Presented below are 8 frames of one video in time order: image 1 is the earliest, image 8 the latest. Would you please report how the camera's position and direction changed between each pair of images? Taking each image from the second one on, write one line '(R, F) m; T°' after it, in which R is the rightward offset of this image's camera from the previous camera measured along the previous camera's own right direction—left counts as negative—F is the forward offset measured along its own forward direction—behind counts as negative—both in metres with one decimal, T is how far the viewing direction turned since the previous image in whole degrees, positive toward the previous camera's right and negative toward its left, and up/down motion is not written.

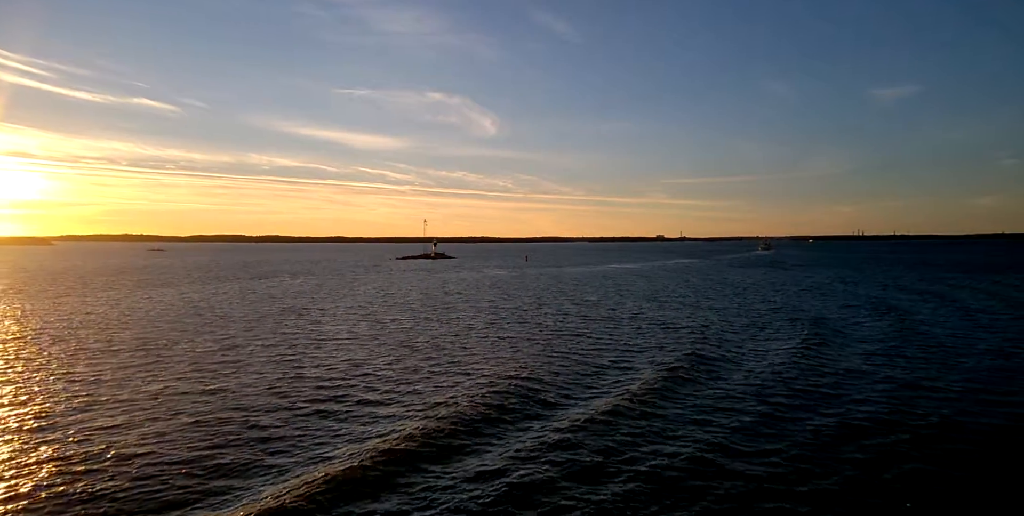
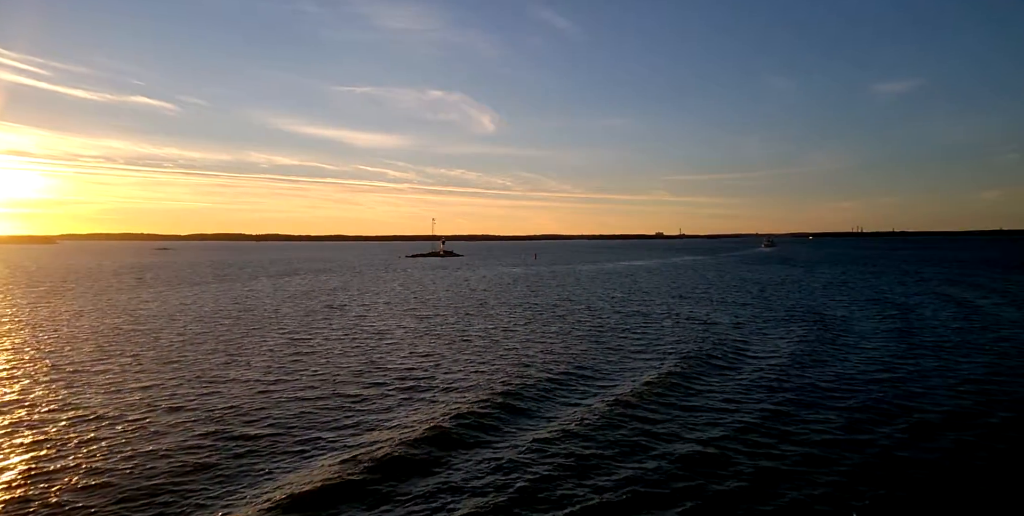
(-3.0, -1.5) m; 0°
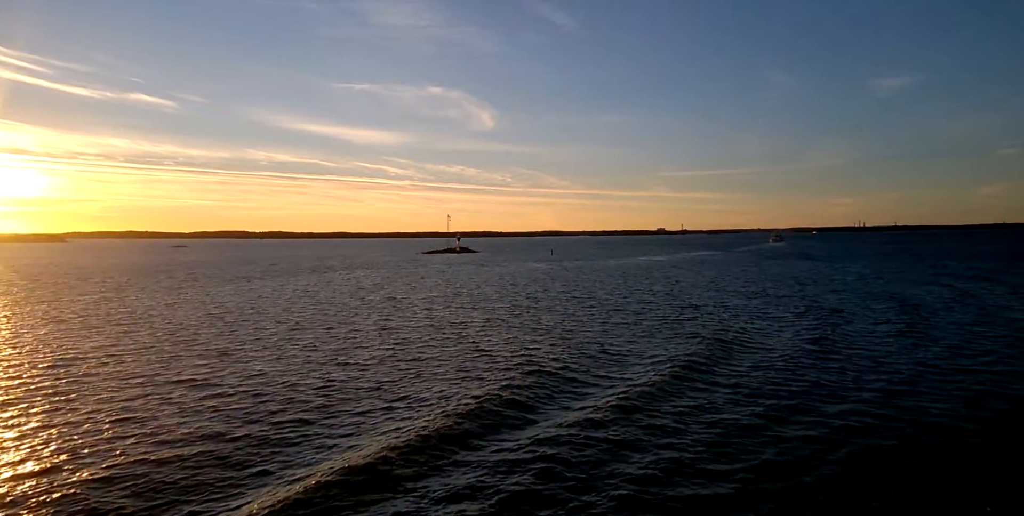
(-4.7, -2.3) m; 0°
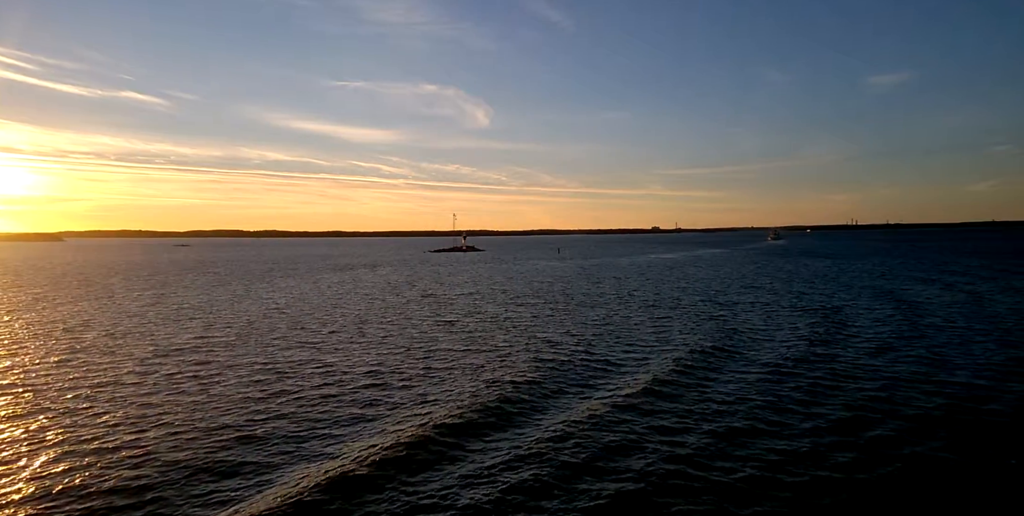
(-3.8, -1.8) m; 0°
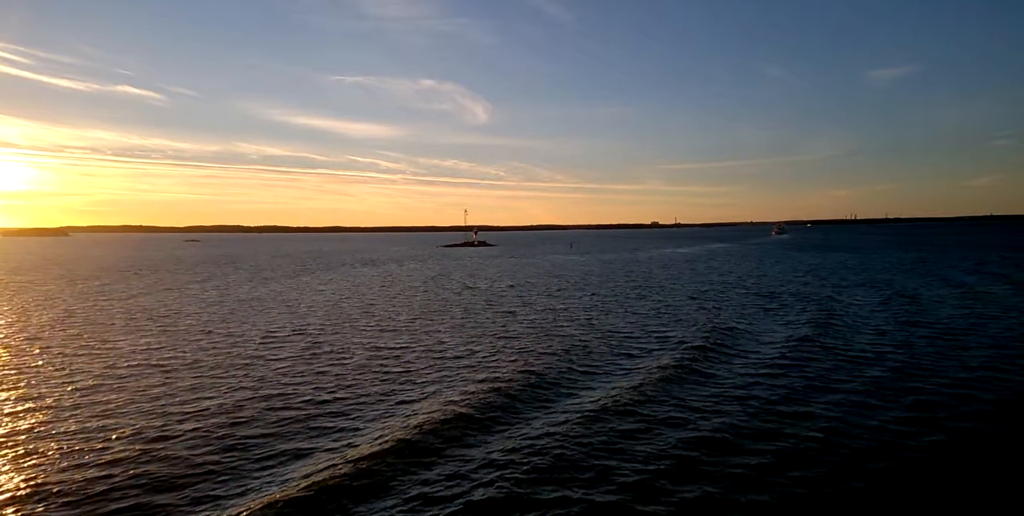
(-4.2, -1.9) m; 0°
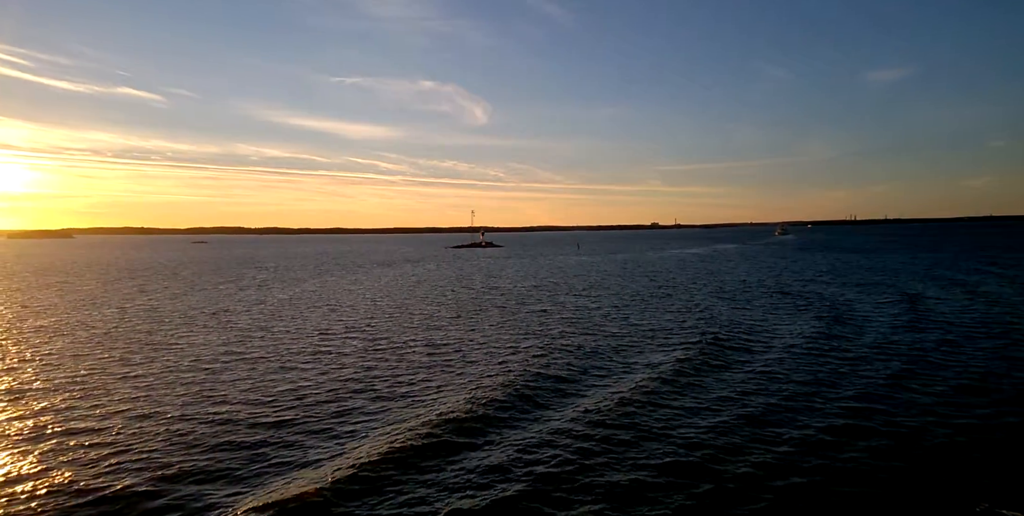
(-2.5, -1.1) m; 0°
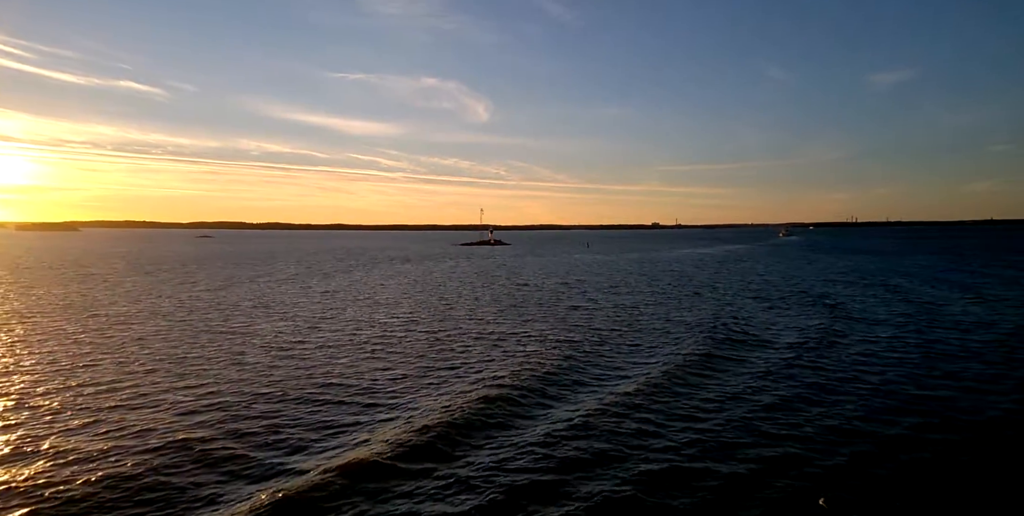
(-3.0, -1.2) m; 0°
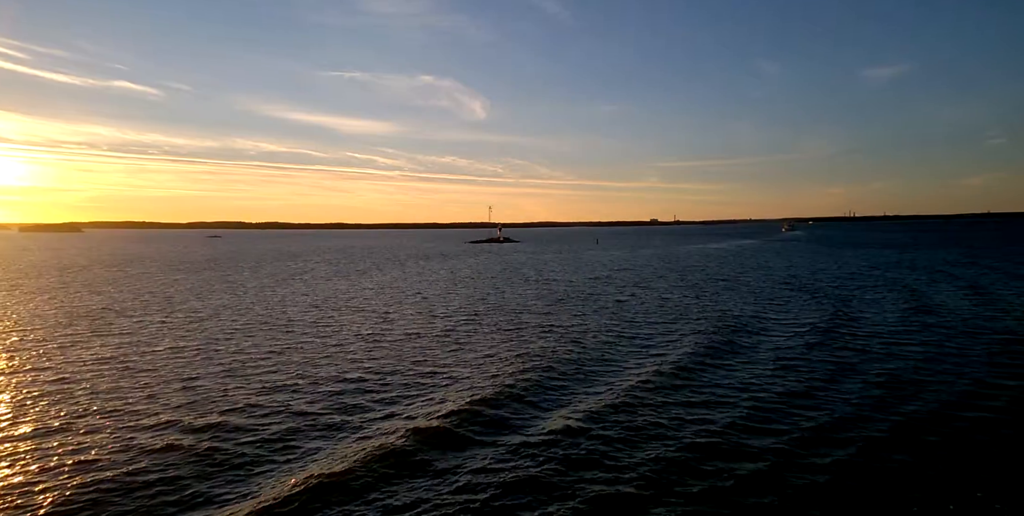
(-3.7, -1.4) m; 0°
